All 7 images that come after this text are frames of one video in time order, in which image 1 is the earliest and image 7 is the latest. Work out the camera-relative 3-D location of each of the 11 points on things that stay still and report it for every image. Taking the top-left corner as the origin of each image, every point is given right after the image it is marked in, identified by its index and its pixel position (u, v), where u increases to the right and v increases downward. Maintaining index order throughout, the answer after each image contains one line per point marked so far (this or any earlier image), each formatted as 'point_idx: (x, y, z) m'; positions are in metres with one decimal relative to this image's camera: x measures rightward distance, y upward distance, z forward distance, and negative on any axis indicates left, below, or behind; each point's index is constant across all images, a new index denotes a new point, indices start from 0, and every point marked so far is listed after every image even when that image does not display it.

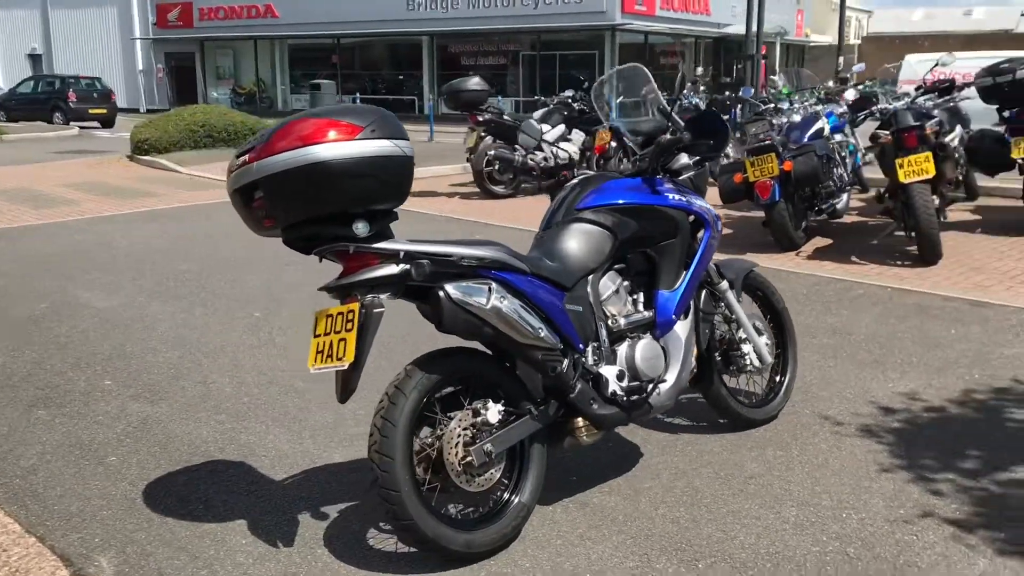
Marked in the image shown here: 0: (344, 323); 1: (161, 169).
0: (-0.5, -0.1, +3.1) m
1: (-5.4, +1.8, +15.5) m
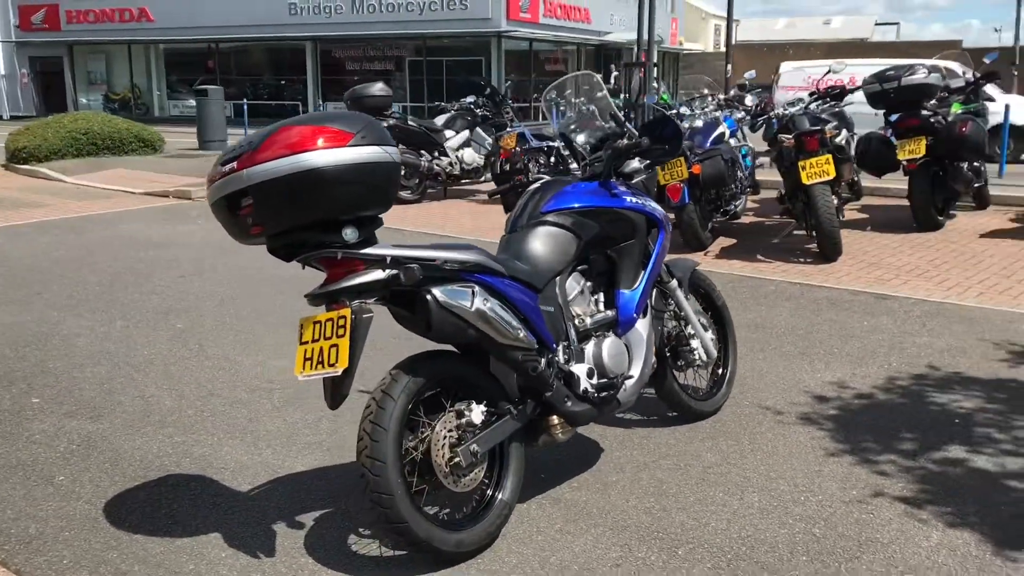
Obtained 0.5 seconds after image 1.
0: (-0.5, -0.1, +3.1) m
1: (-7.0, +1.6, +14.8) m
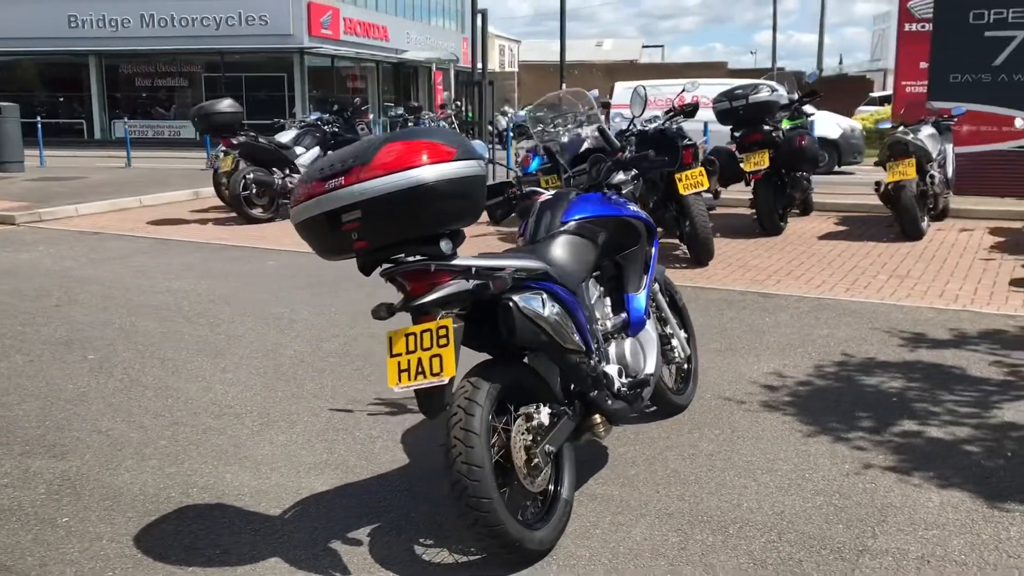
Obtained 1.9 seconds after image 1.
0: (-0.2, -0.2, +3.2) m
1: (-9.1, +1.1, +13.2) m
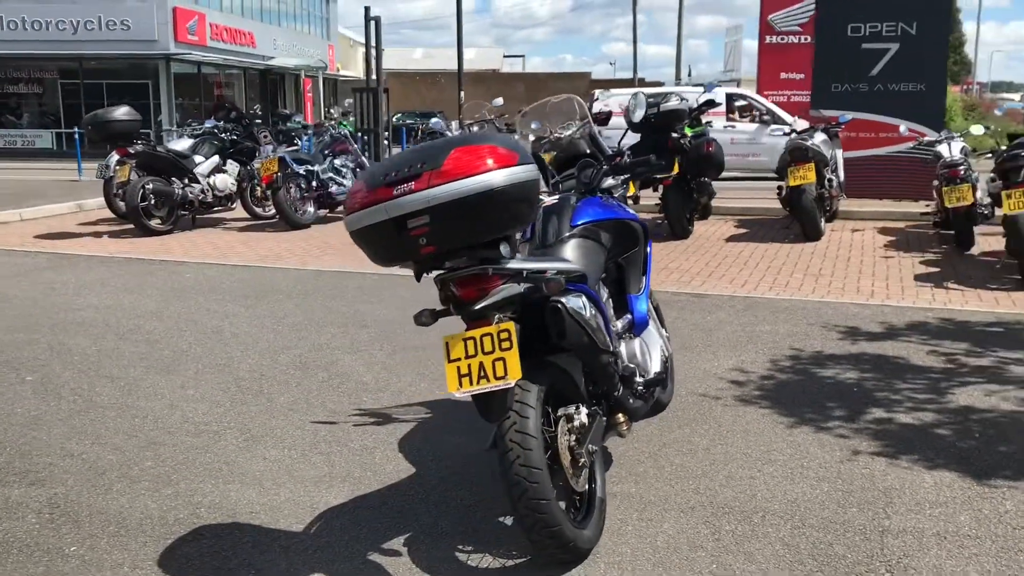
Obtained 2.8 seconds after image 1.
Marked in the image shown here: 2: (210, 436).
0: (-0.1, -0.2, +3.2) m
1: (-10.3, +0.8, +11.8) m
2: (-1.5, -0.7, +4.8) m
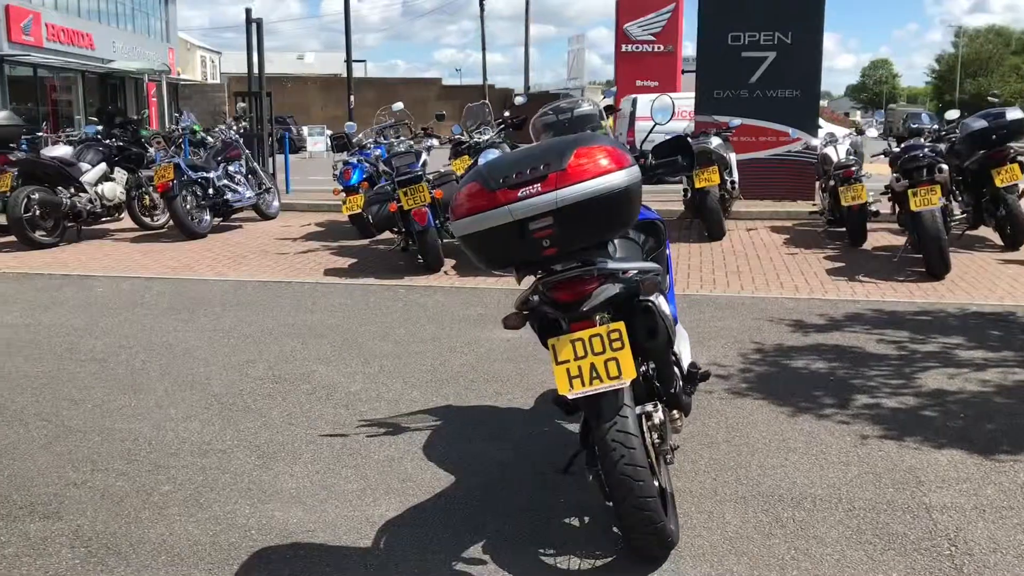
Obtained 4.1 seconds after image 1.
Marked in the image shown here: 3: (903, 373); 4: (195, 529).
0: (+0.3, -0.2, +3.2) m
1: (-11.3, +0.4, +10.0) m
2: (-1.3, -0.8, +4.6) m
3: (+2.3, -0.5, +5.8) m
4: (-1.2, -0.9, +3.8) m
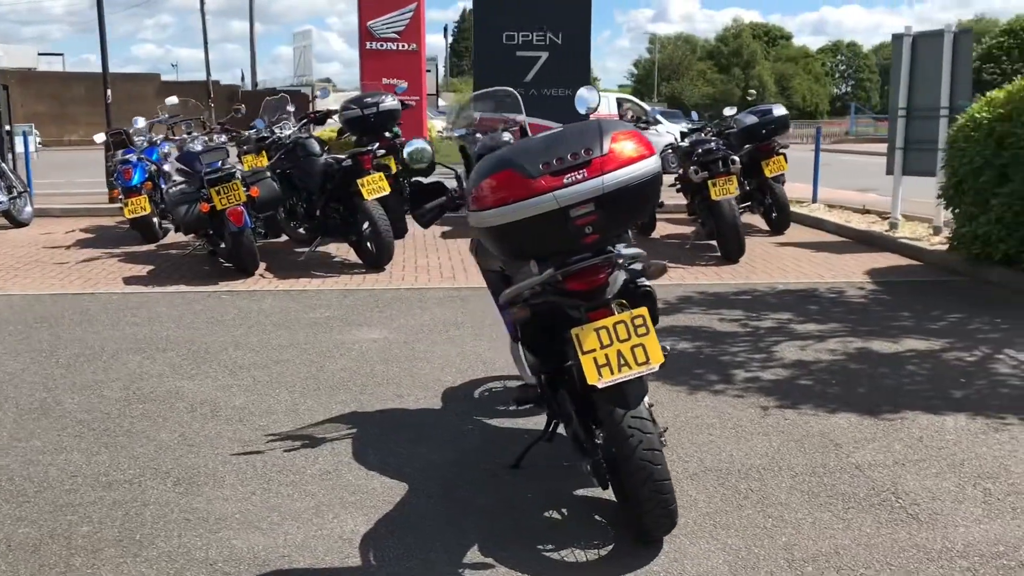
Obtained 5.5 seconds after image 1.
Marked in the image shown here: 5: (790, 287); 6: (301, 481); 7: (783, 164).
0: (+0.4, -0.1, +3.2) m
1: (-12.6, -0.1, +6.5) m
2: (-1.6, -0.8, +4.1) m
3: (+1.6, -0.4, +6.3) m
4: (-1.2, -1.0, +3.4) m
5: (+2.3, 0.0, +8.2) m
6: (-0.9, -0.8, +4.1) m
7: (+2.9, +1.3, +10.8) m
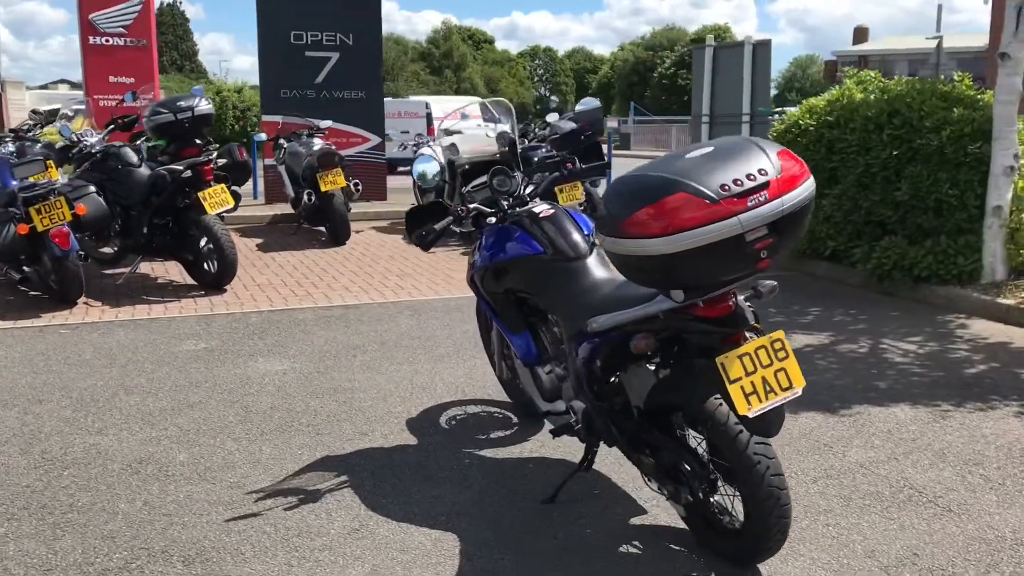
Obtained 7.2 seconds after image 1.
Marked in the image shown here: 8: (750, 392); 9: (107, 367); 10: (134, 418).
0: (+0.8, -0.2, +3.1) m
1: (-12.6, -0.8, +2.6) m
2: (-1.3, -1.0, +3.4) m
3: (+1.0, -0.4, +6.4) m
4: (-0.8, -1.1, +2.8) m
5: (+1.2, 0.0, +8.4) m
6: (-0.7, -0.9, +3.7) m
7: (+1.0, +1.3, +11.1) m
8: (+0.7, -0.3, +3.0) m
9: (-2.4, -0.5, +5.9) m
10: (-1.9, -0.6, +5.0) m
